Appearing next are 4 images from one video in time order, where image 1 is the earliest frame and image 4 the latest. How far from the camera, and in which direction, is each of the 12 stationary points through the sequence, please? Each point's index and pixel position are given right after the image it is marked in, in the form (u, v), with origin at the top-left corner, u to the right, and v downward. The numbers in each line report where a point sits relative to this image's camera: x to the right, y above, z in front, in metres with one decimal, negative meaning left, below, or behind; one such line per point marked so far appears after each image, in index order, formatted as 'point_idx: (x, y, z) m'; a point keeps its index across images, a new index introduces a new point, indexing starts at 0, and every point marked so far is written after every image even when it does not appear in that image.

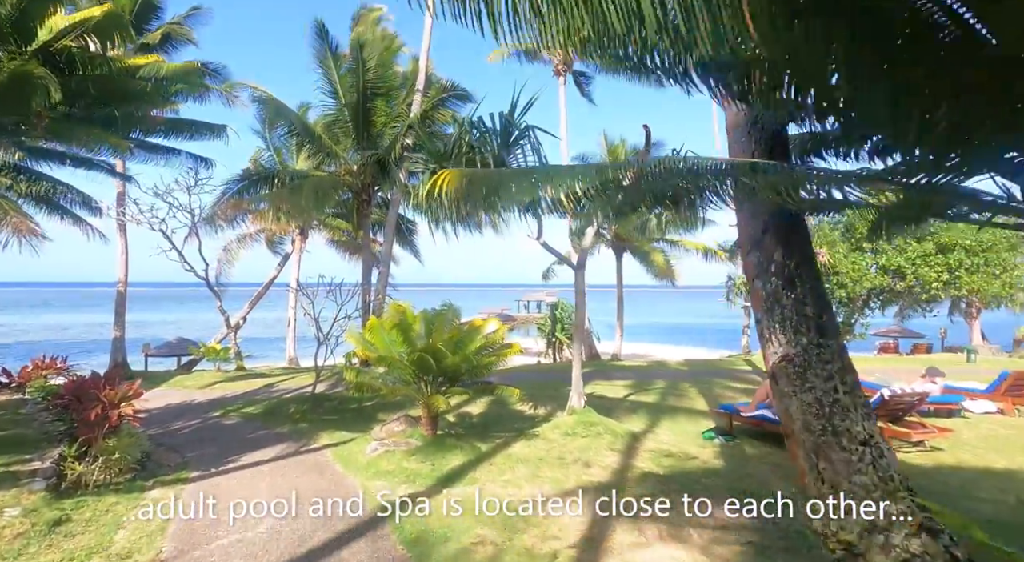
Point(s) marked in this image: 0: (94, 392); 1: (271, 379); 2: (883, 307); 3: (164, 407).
0: (-4.2, -1.1, +6.1) m
1: (-6.2, -2.5, +15.9) m
2: (+11.6, -0.8, +19.3) m
3: (-7.2, -2.6, +12.7) m
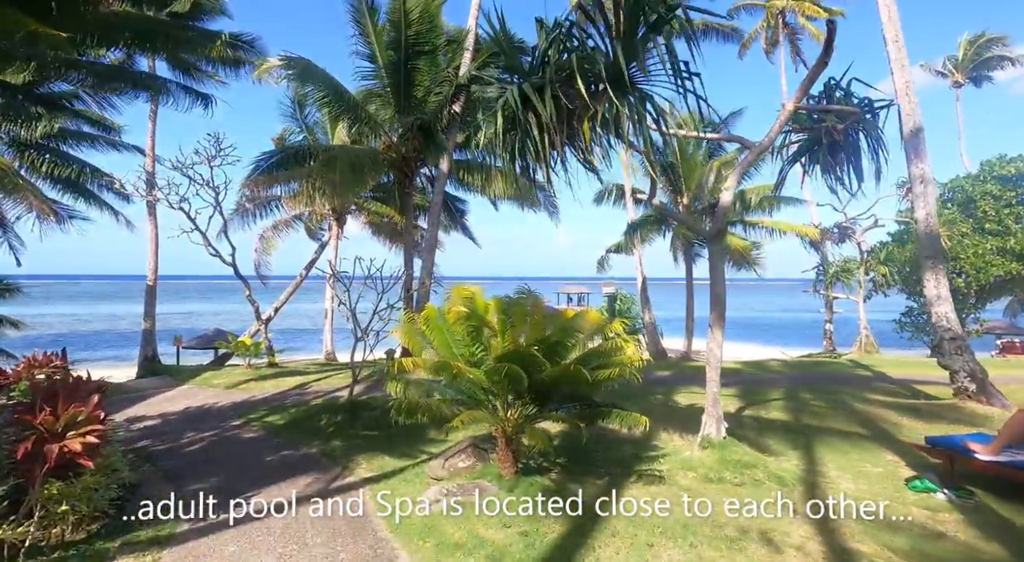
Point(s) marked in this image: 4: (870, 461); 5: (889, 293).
0: (-3.3, -0.9, +4.3) m
1: (-4.8, -2.2, +14.2) m
2: (+13.2, -0.5, +16.5) m
3: (-6.0, -2.4, +11.1) m
4: (+3.2, -1.6, +5.5) m
5: (+11.2, -0.4, +18.4) m
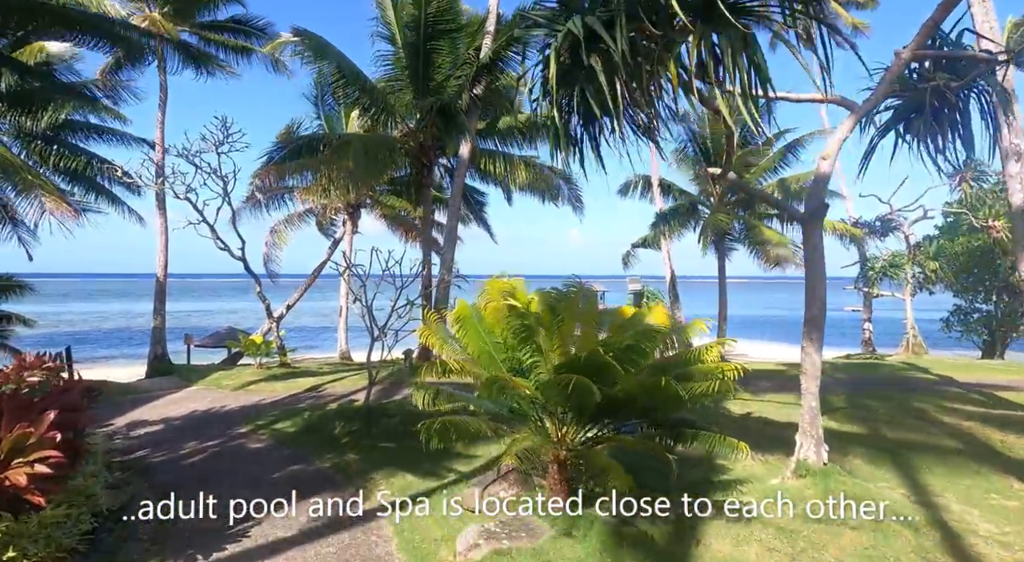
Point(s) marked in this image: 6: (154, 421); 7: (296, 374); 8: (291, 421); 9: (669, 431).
0: (-3.0, -0.9, +3.5) m
1: (-4.2, -2.1, +13.5) m
2: (+13.8, -0.4, +15.4) m
3: (-5.5, -2.3, +10.4) m
4: (+3.5, -1.5, +4.5) m
5: (+11.9, -0.3, +17.3) m
6: (-5.9, -2.3, +10.2) m
7: (-5.3, -2.3, +15.0) m
8: (-3.2, -2.0, +9.0) m
9: (+1.1, -1.0, +4.2) m
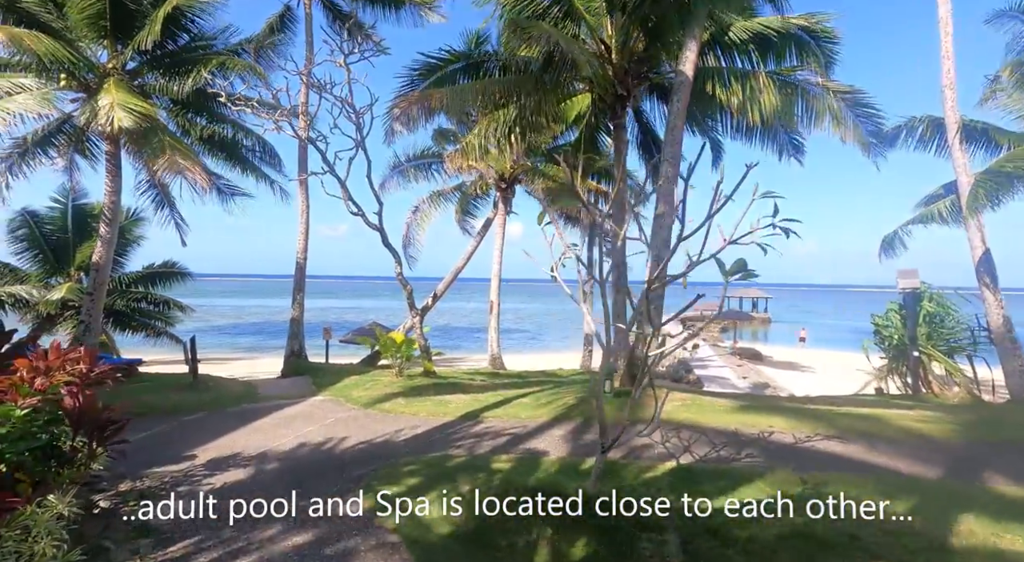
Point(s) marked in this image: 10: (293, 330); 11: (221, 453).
0: (-1.5, -0.5, -0.4) m
1: (-0.6, -1.8, +9.6) m
2: (+17.4, -0.5, +7.5) m
3: (-2.5, -1.9, +6.8) m
4: (+5.1, -1.3, -0.8) m
5: (+16.0, -0.3, +9.8) m
6: (-2.9, -1.9, +6.7) m
7: (-1.3, -2.0, +11.4) m
8: (-0.6, -1.7, +5.0) m
9: (+2.6, -0.7, -0.6) m
10: (-6.5, -1.5, +18.0) m
11: (-3.4, -2.0, +7.1) m
